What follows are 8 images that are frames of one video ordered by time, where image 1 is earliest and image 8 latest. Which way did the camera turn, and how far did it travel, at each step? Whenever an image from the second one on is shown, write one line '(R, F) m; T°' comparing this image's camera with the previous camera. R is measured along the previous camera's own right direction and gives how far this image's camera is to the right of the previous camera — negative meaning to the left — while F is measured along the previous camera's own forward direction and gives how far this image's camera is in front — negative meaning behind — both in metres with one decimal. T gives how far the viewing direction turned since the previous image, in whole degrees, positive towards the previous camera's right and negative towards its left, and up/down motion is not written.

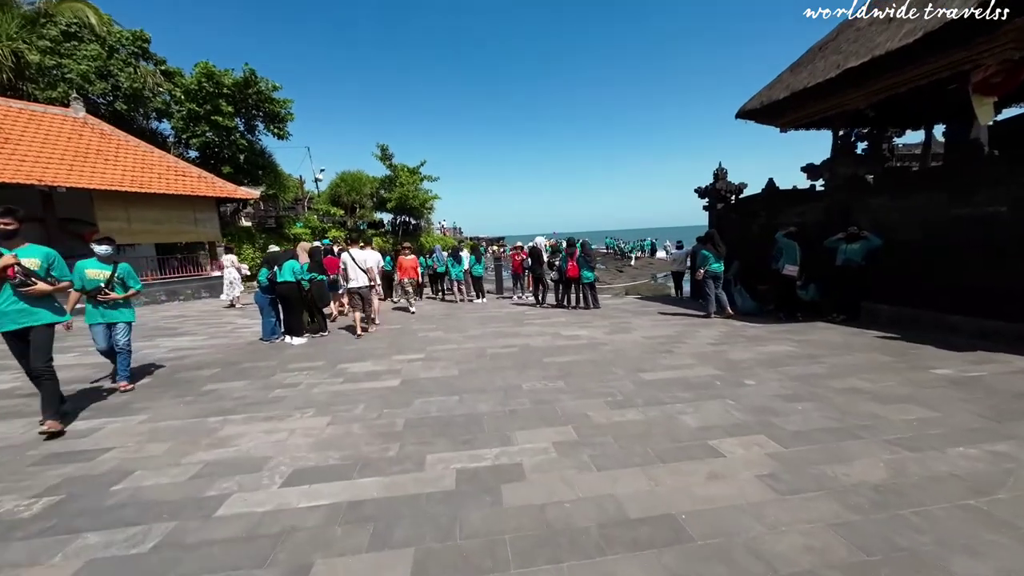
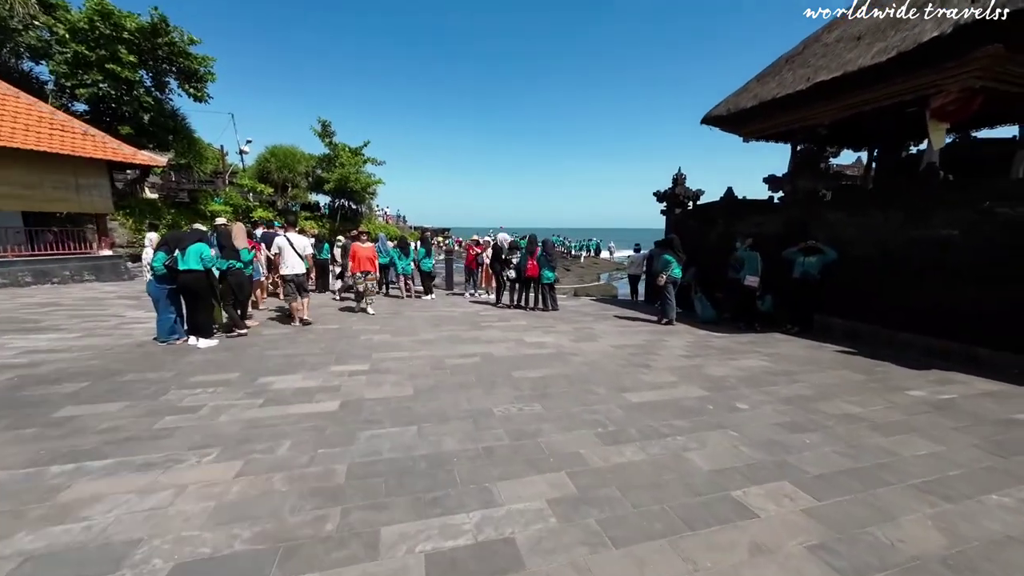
(-0.3, +0.8) m; +8°
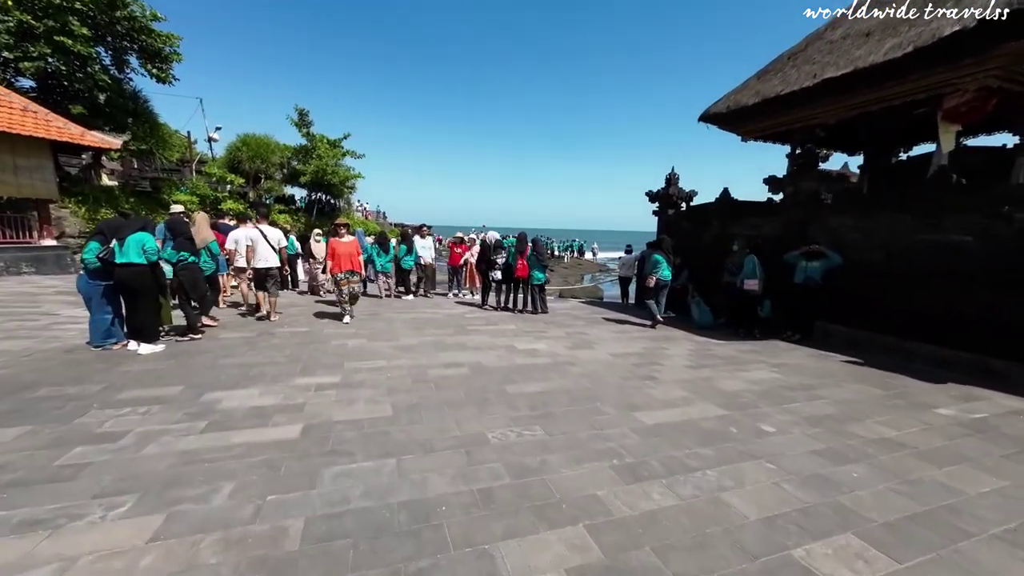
(-0.2, +0.6) m; +3°
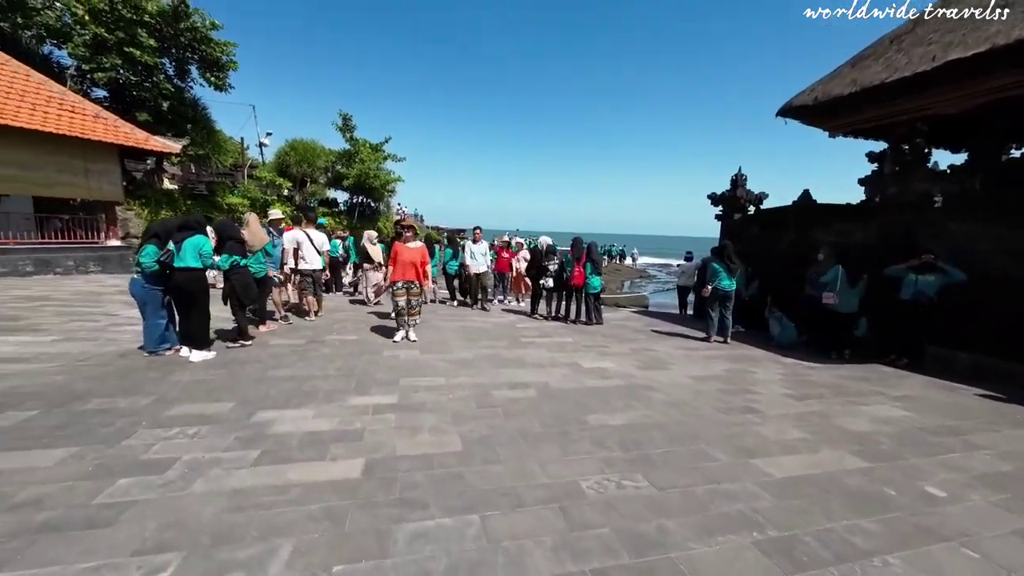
(-0.5, +0.5) m; -5°
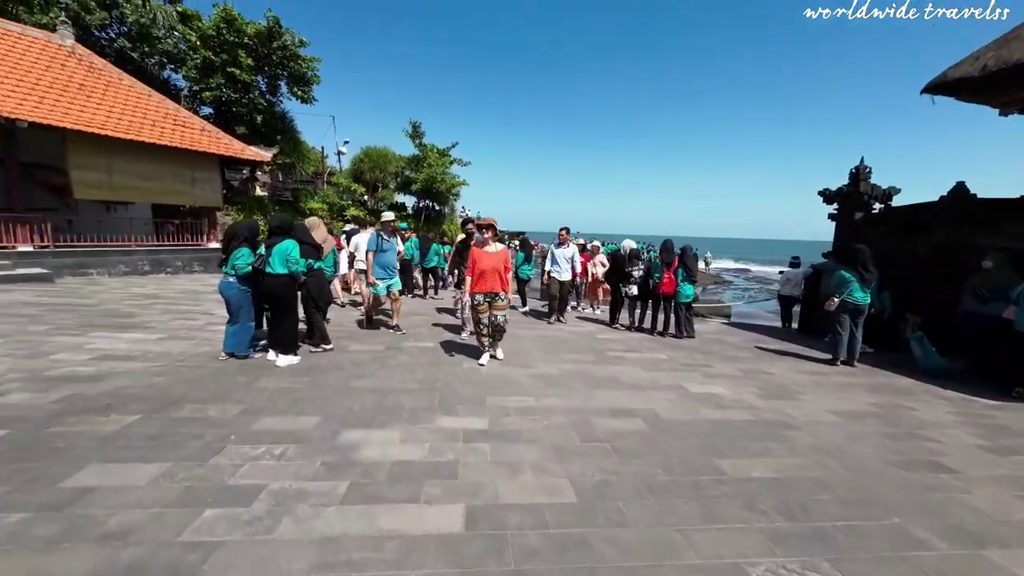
(-0.5, +0.5) m; -8°
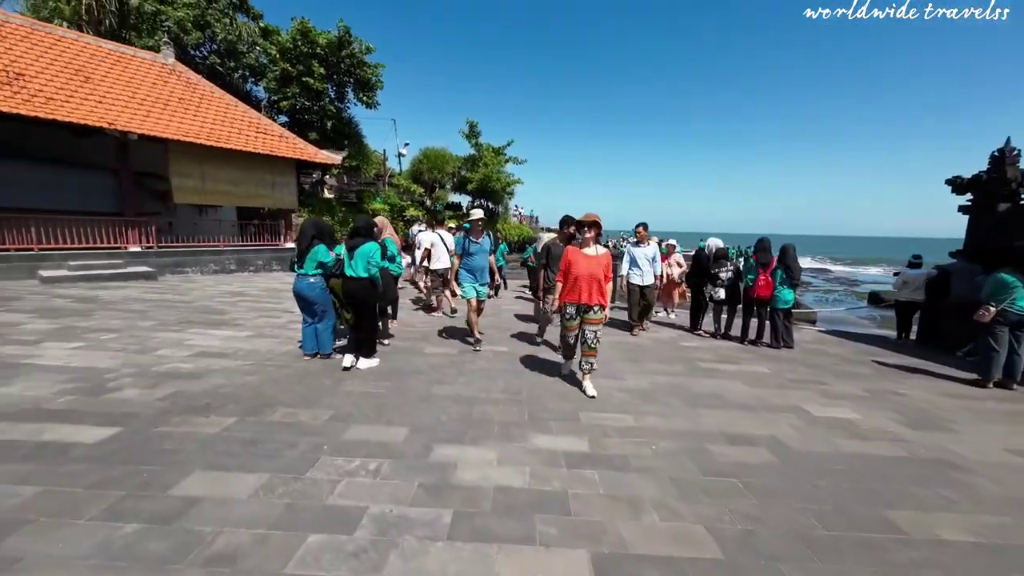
(-0.4, +0.3) m; -7°
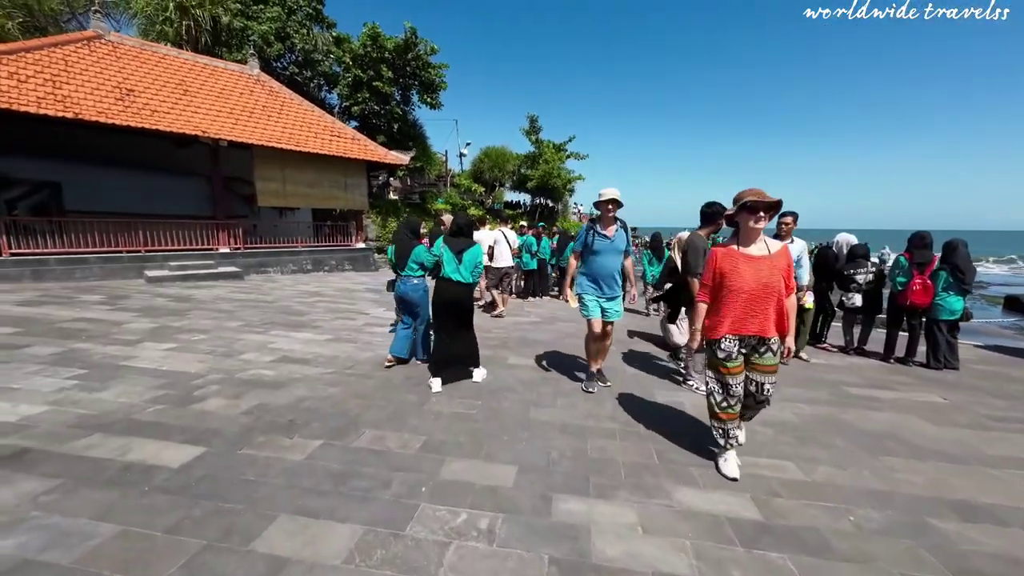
(-0.5, +0.6) m; -8°
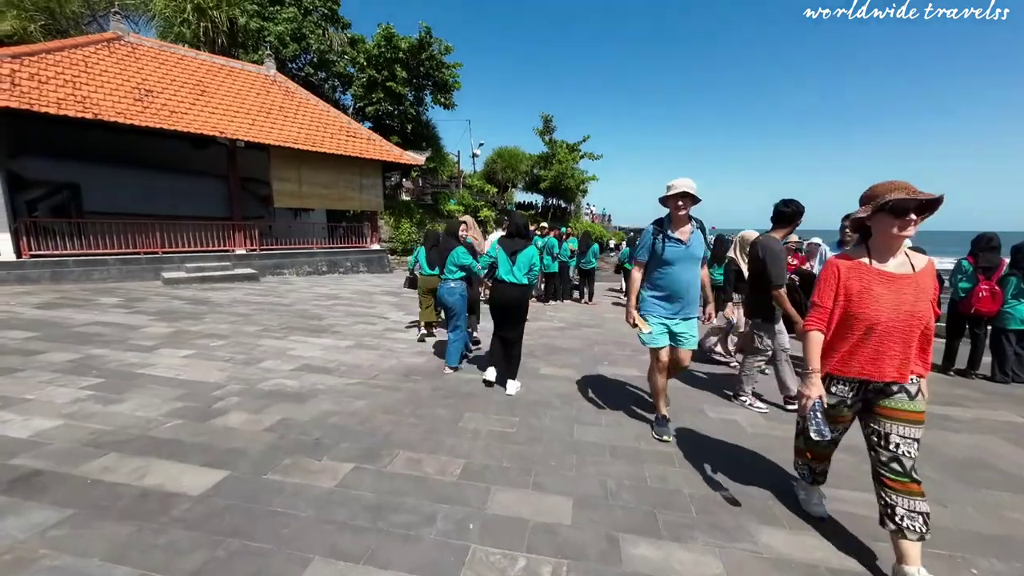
(-0.3, +0.3) m; -1°
